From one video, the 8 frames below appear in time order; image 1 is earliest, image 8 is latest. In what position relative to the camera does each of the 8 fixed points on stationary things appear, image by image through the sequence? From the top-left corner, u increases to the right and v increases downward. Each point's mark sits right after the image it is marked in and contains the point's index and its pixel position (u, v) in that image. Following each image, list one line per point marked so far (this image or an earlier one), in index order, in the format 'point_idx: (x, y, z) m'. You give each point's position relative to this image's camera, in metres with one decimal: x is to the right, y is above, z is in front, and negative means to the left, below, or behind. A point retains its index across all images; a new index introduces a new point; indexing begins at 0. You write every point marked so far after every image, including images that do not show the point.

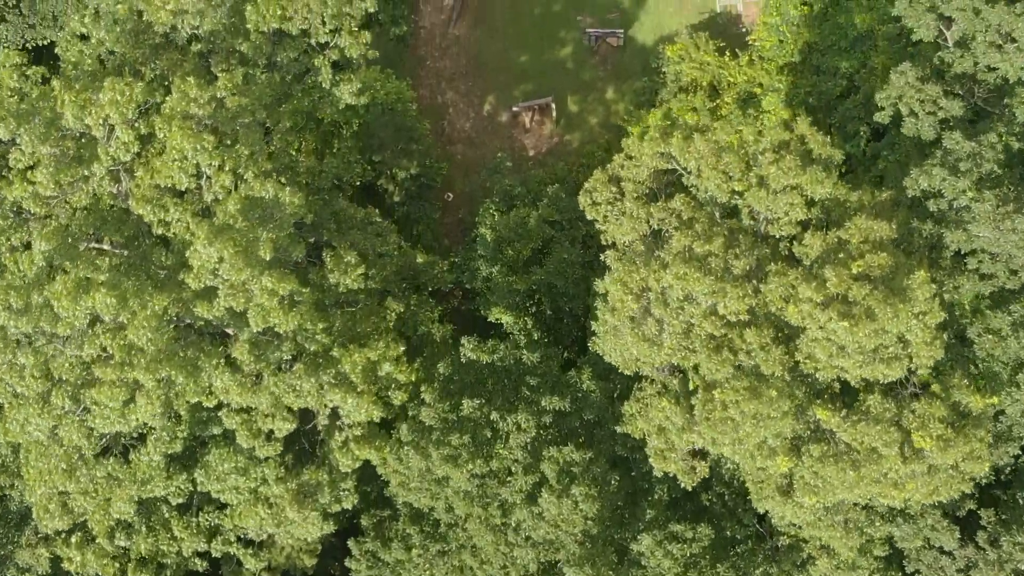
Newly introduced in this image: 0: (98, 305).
0: (-5.4, -0.2, +17.0) m
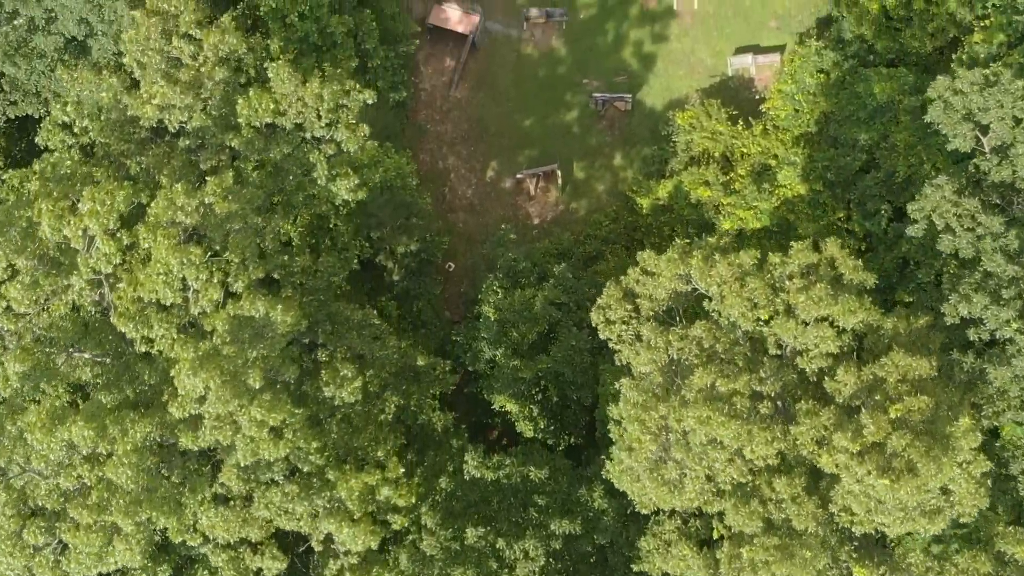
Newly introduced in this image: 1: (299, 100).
0: (-5.4, -1.8, +15.8) m
1: (-3.1, +2.8, +19.0) m
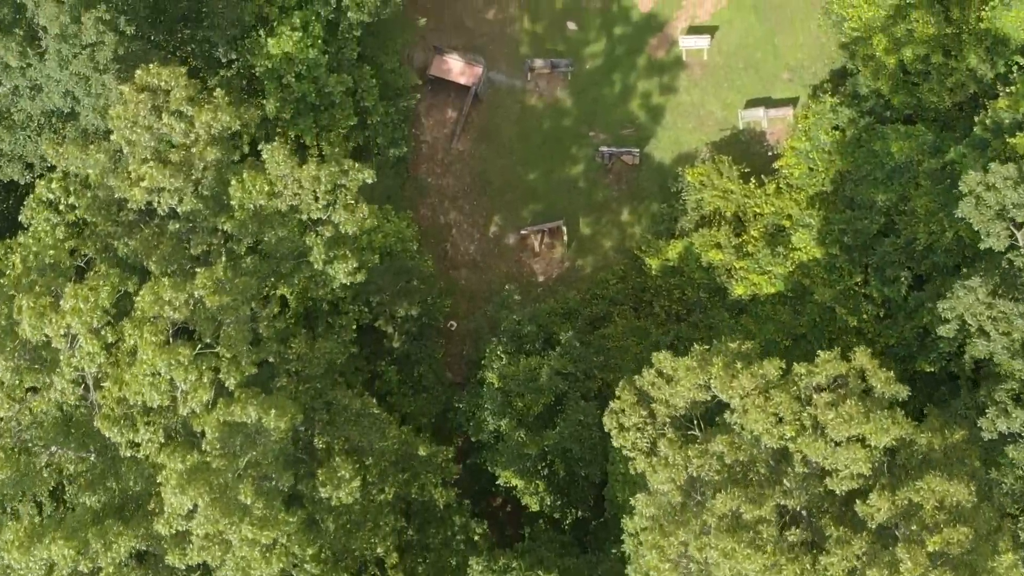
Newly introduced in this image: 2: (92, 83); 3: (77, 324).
0: (-5.3, -3.1, +14.9) m
1: (-3.0, +1.5, +18.0) m
2: (-6.3, +3.1, +19.4) m
3: (-5.3, -0.4, +15.7) m
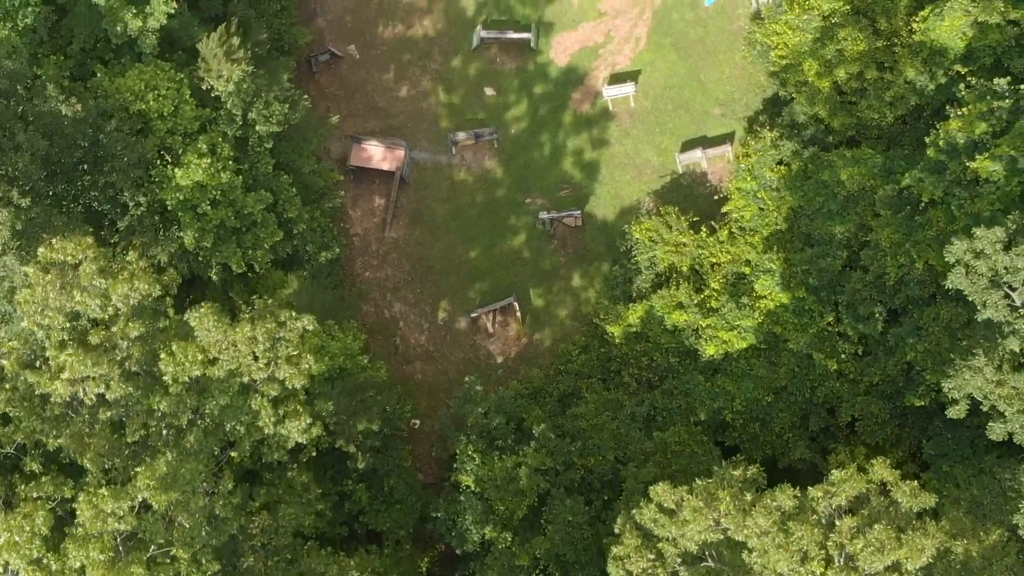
0: (-4.9, -5.5, +13.2) m
1: (-3.6, -0.7, +16.5) m
2: (-7.1, +0.3, +17.7) m
3: (-5.4, -3.0, +14.1) m
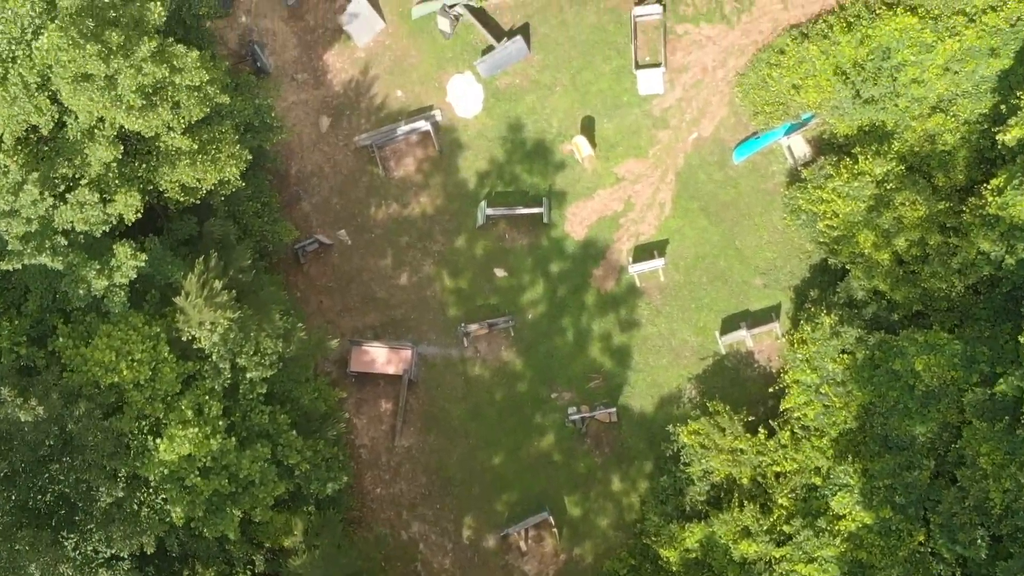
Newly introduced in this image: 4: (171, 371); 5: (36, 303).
0: (-3.7, -9.5, +9.8) m
1: (-2.7, -4.7, +13.3) m
2: (-6.4, -4.0, +14.5) m
3: (-4.3, -7.0, +10.8) m
4: (-5.0, -1.2, +19.1) m
5: (-7.1, -0.2, +19.2) m
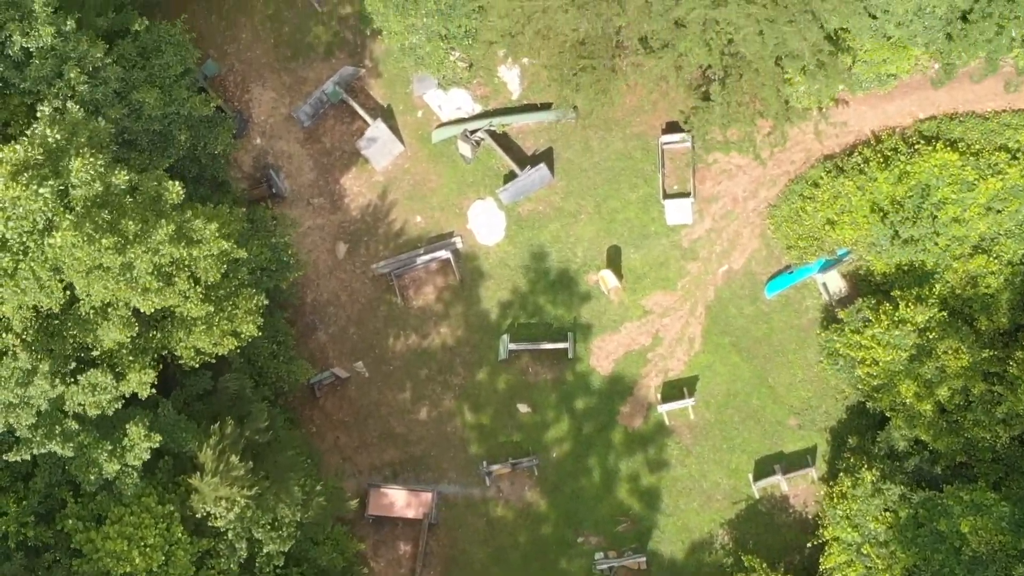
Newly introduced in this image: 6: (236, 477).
0: (-3.2, -11.8, +8.7) m
1: (-2.3, -7.1, +12.3) m
2: (-5.9, -6.4, +13.5) m
3: (-3.9, -9.4, +9.7) m
4: (-4.6, -3.7, +18.1) m
5: (-6.6, -2.7, +18.3) m
6: (-4.0, -2.7, +18.7) m
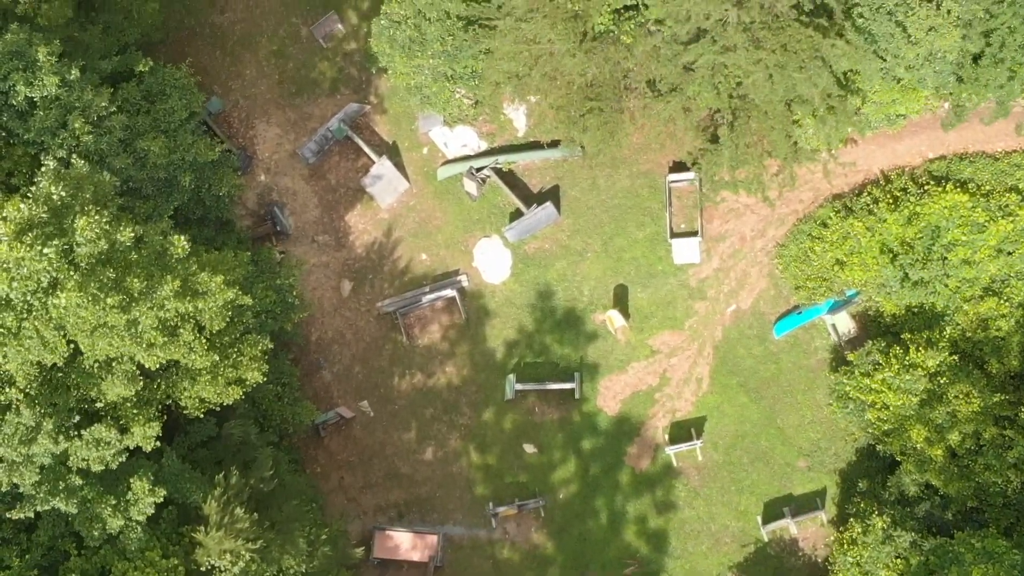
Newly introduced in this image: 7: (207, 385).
0: (-3.1, -12.5, +8.5) m
1: (-2.2, -7.8, +12.0) m
2: (-5.8, -7.1, +13.3) m
3: (-3.8, -10.0, +9.5) m
4: (-4.5, -4.4, +17.9) m
5: (-6.5, -3.4, +18.1) m
6: (-3.9, -3.5, +18.5) m
7: (-4.4, -1.4, +18.6) m
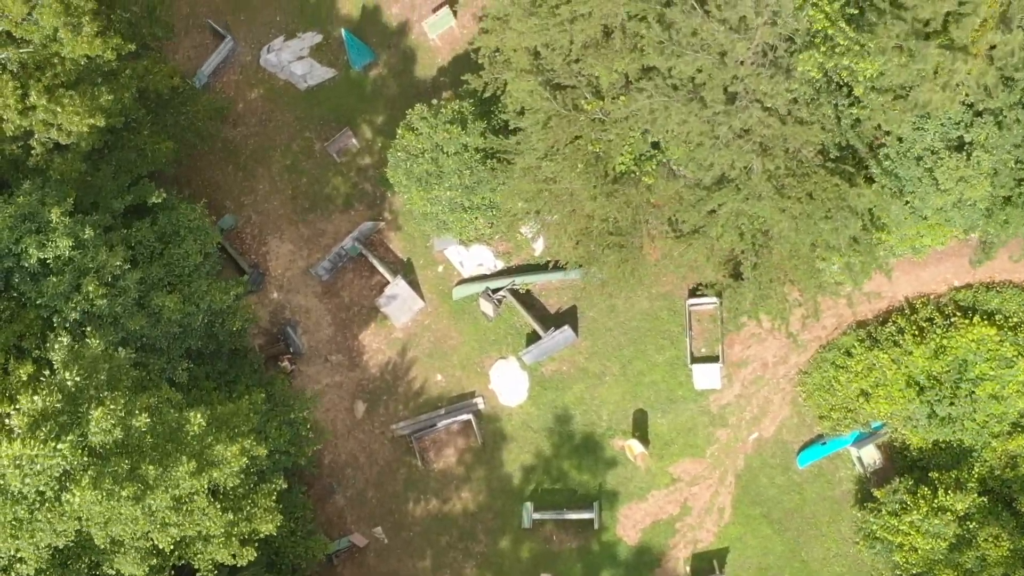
0: (-2.8, -14.5, +7.8) m
1: (-1.9, -9.9, +11.4) m
2: (-5.5, -9.2, +12.7) m
3: (-3.5, -12.1, +8.8) m
4: (-4.2, -6.7, +17.4) m
5: (-6.2, -5.7, +17.6) m
6: (-3.6, -5.7, +18.0) m
7: (-4.1, -3.7, +18.1) m
